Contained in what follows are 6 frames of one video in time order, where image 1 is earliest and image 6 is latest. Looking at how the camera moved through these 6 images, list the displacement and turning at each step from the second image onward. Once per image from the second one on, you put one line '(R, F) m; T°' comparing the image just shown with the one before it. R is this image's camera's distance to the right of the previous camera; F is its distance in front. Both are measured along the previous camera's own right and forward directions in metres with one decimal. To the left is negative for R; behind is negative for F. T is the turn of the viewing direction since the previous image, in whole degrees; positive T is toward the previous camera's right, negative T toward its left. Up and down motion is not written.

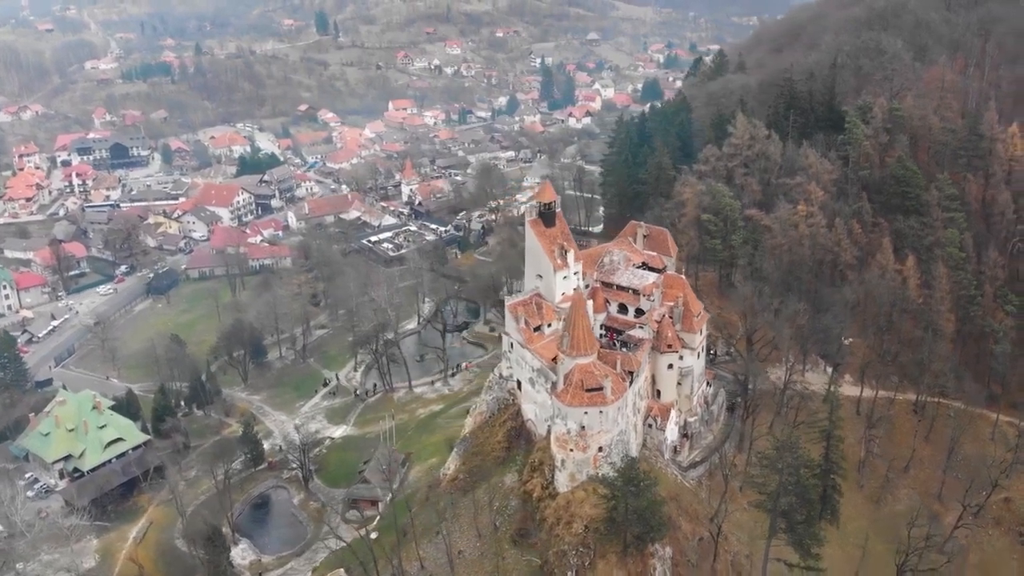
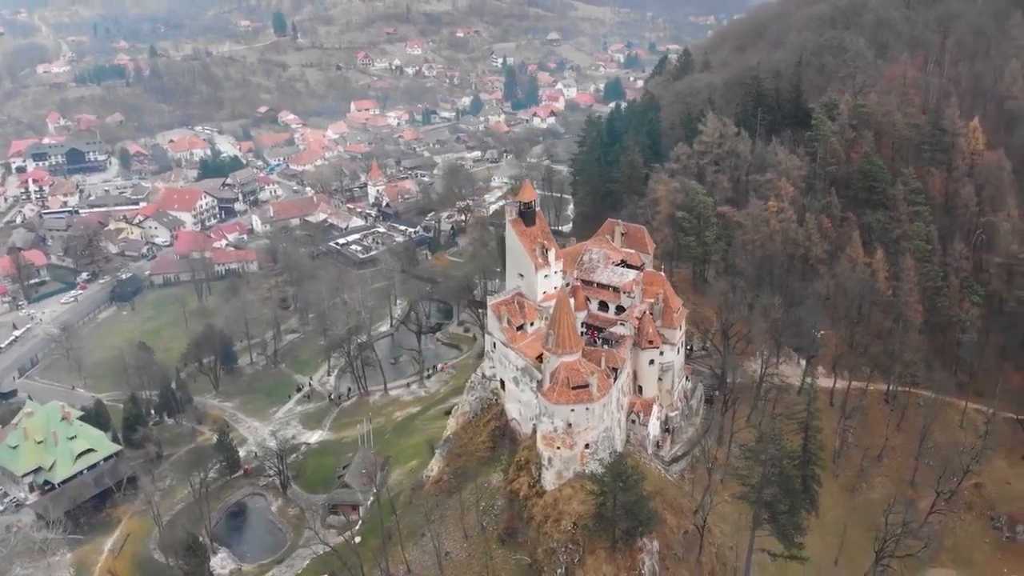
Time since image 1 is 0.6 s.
(-0.9, 0.0) m; +3°
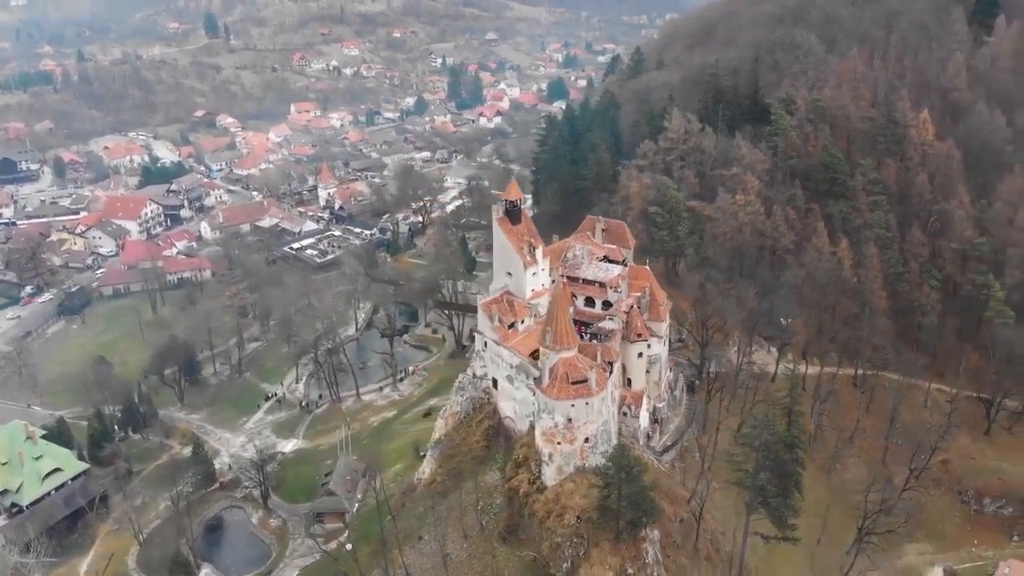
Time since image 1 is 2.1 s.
(-2.3, 0.0) m; +4°
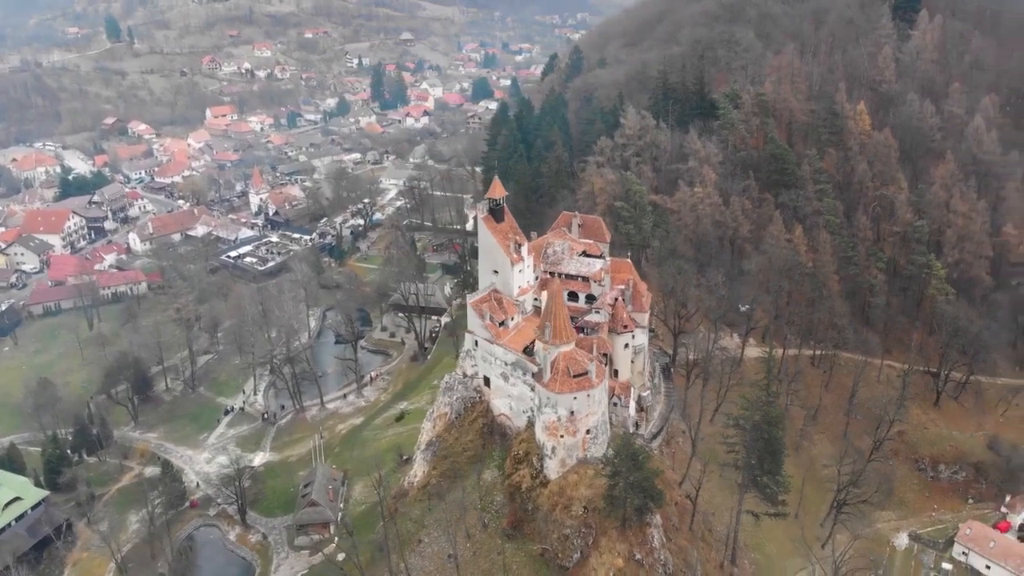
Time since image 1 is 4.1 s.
(-3.3, -0.1) m; +6°
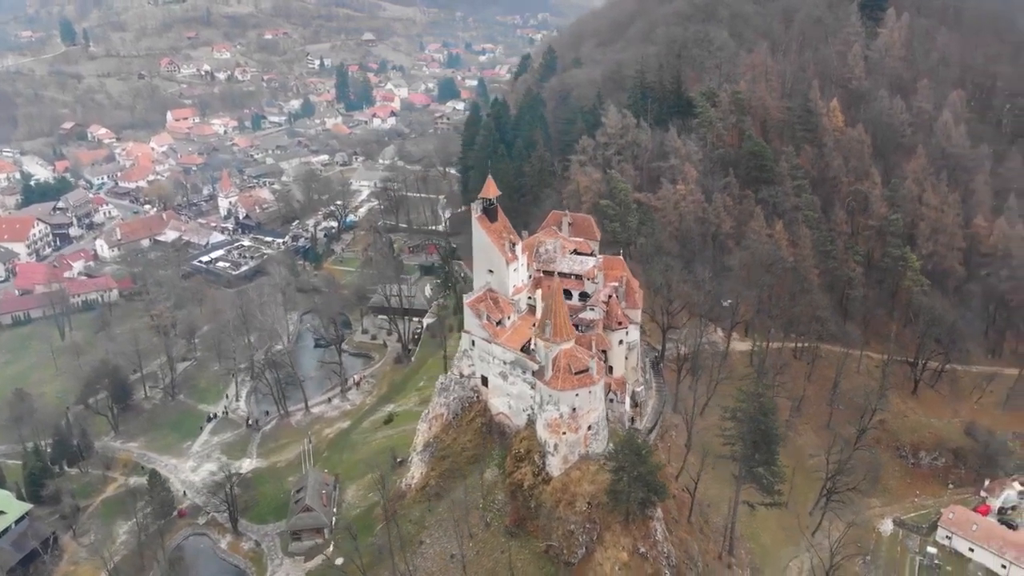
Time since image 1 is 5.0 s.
(-1.5, -0.1) m; +2°
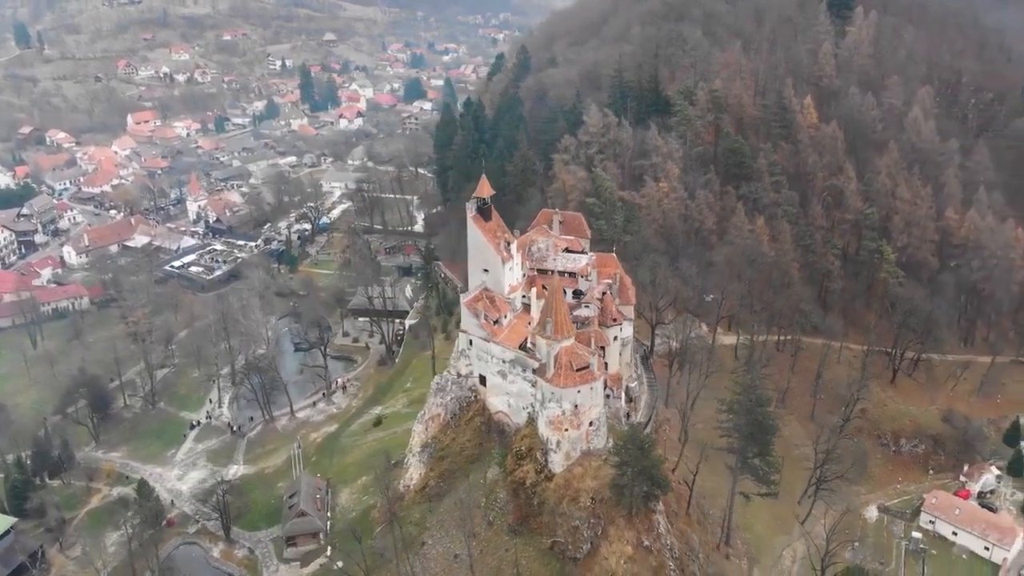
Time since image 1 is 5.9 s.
(-1.5, -0.2) m; +2°
